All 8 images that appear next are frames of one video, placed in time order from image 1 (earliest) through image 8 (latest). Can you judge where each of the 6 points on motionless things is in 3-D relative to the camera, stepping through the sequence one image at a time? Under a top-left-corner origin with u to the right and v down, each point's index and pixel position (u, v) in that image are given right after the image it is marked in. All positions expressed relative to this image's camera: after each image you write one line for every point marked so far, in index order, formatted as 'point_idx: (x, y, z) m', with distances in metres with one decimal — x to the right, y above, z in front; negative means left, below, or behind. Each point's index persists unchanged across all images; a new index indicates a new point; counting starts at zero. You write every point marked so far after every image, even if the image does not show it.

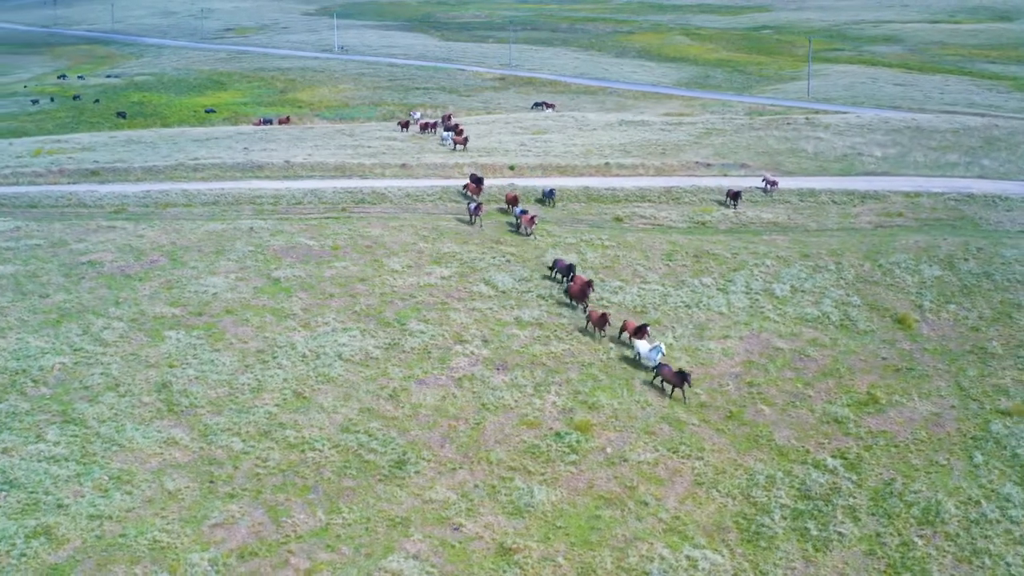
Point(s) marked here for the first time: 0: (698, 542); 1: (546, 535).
0: (+4.4, -6.1, +19.1) m
1: (+0.7, -5.9, +19.3) m
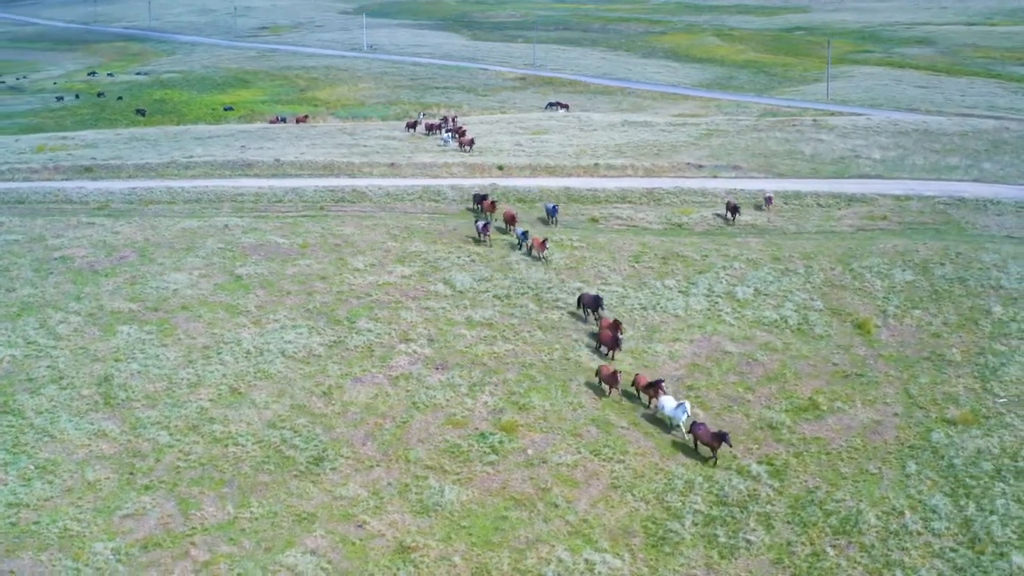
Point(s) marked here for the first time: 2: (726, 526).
0: (+2.1, -6.1, +19.0) m
1: (-1.6, -5.9, +19.4) m
2: (+5.3, -5.9, +19.9) m
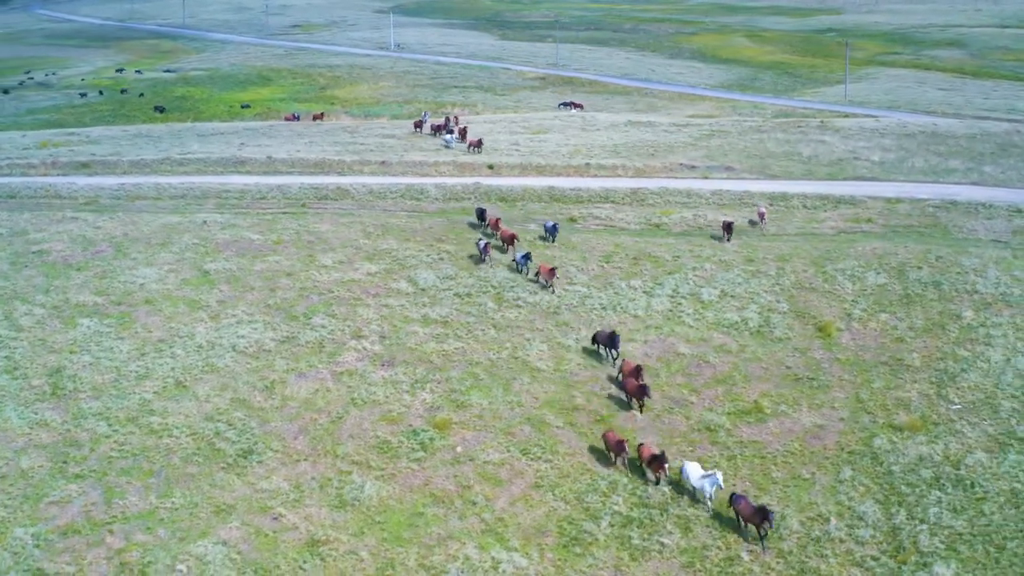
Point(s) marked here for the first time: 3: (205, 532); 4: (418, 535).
0: (0.0, -6.1, +19.0) m
1: (-3.7, -5.8, +19.5) m
2: (+3.2, -5.9, +19.8) m
3: (-7.4, -5.9, +19.3) m
4: (-2.3, -5.9, +19.3) m
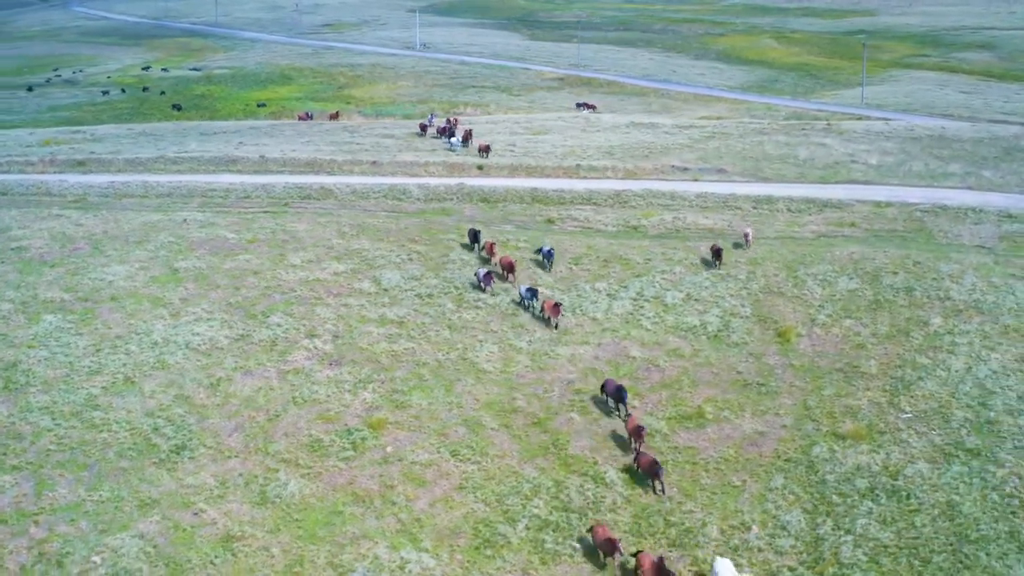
0: (-2.1, -6.1, +19.1) m
1: (-5.8, -5.9, +19.7) m
2: (+1.1, -6.0, +19.7) m
3: (-9.5, -5.8, +19.7) m
4: (-4.4, -6.0, +19.5) m
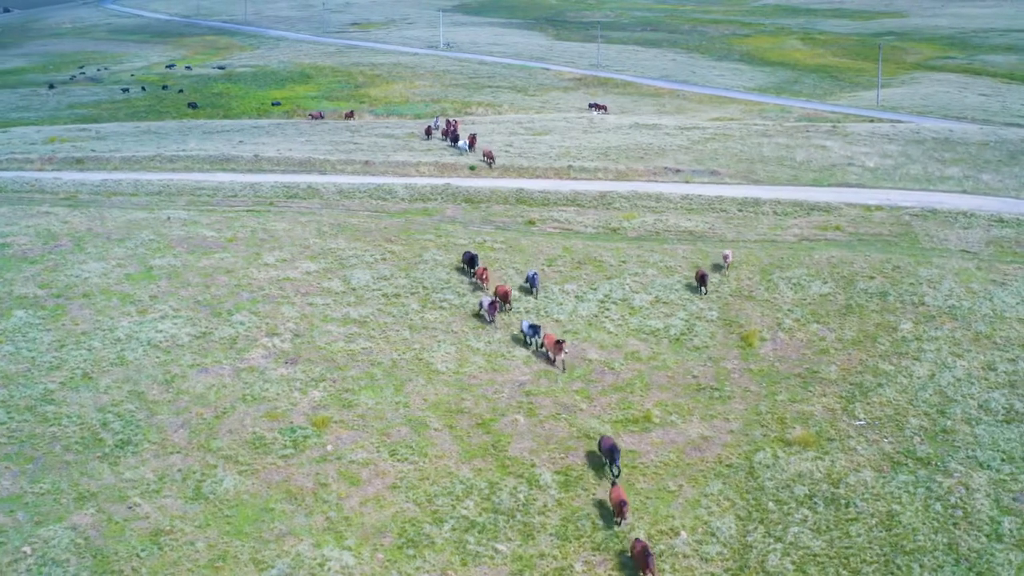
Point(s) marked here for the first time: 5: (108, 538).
0: (-4.0, -6.1, +19.3) m
1: (-7.6, -5.8, +20.0) m
2: (-0.7, -6.1, +19.8) m
3: (-11.3, -5.8, +20.1) m
4: (-6.2, -5.9, +19.7) m
5: (-9.8, -6.1, +19.4) m
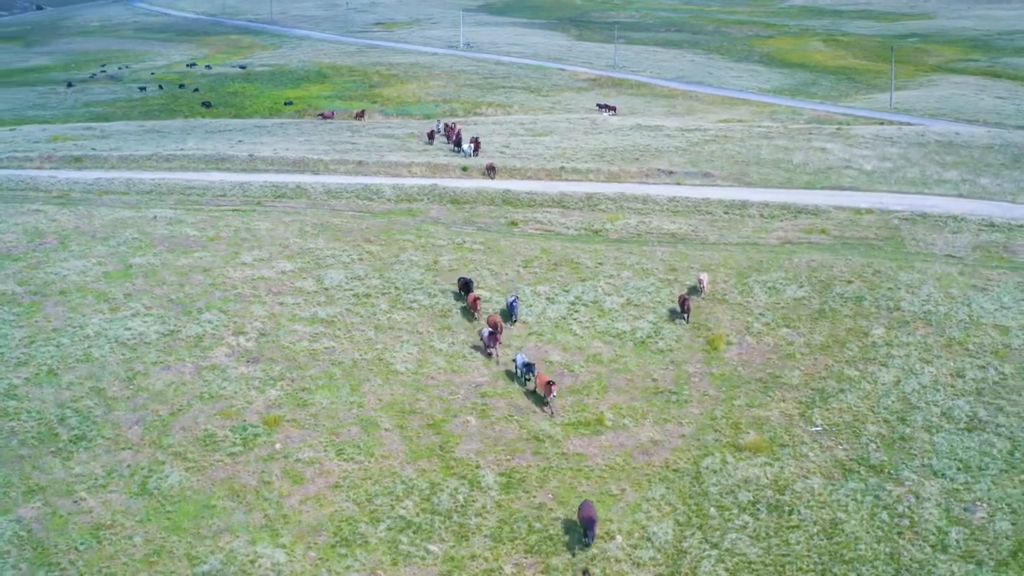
0: (-5.6, -6.2, +19.5) m
1: (-9.3, -5.8, +20.3) m
2: (-2.3, -6.1, +19.9) m
3: (-12.9, -5.7, +20.5) m
4: (-7.8, -5.9, +20.0) m
5: (-11.5, -6.0, +19.7) m
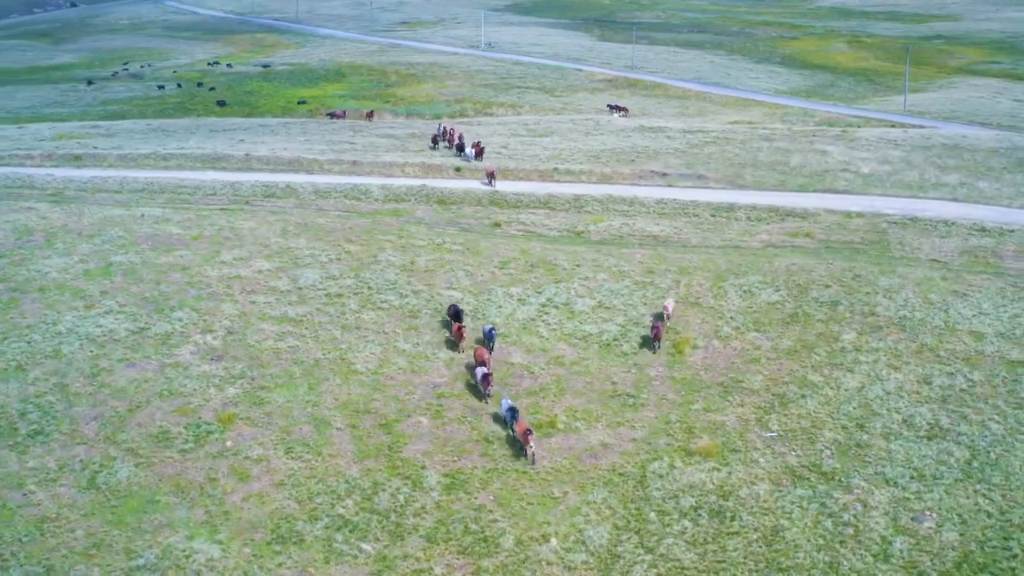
0: (-7.3, -6.2, +19.8) m
1: (-10.9, -5.8, +20.7) m
2: (-4.0, -6.1, +20.1) m
3: (-14.5, -5.6, +21.0) m
4: (-9.4, -5.9, +20.3) m
5: (-13.1, -6.0, +20.2) m
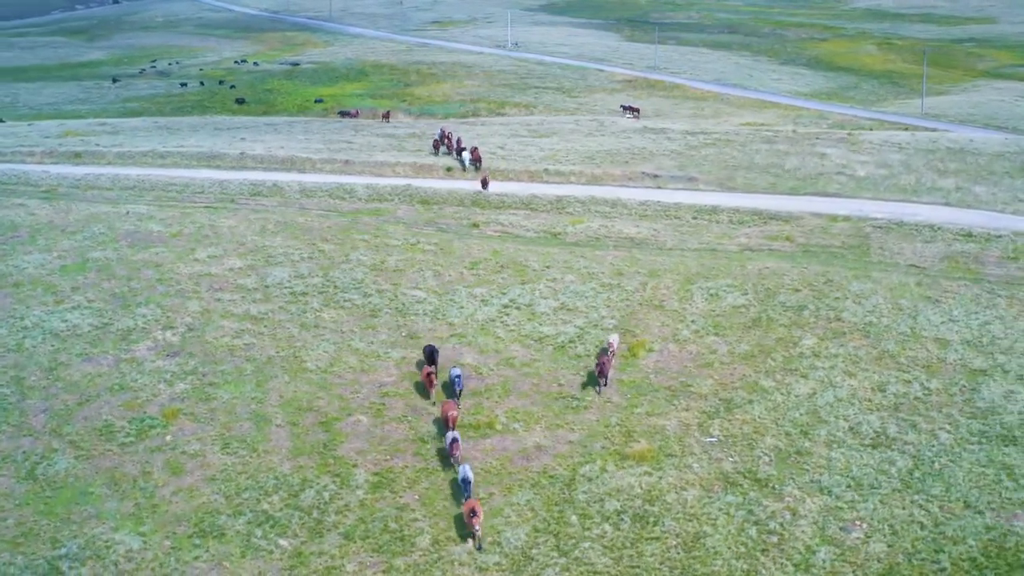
0: (-9.3, -6.1, +20.2) m
1: (-12.9, -5.7, +21.2) m
2: (-6.0, -6.1, +20.4) m
3: (-16.6, -5.5, +21.6) m
4: (-11.5, -5.8, +20.8) m
5: (-15.1, -5.8, +20.8) m
